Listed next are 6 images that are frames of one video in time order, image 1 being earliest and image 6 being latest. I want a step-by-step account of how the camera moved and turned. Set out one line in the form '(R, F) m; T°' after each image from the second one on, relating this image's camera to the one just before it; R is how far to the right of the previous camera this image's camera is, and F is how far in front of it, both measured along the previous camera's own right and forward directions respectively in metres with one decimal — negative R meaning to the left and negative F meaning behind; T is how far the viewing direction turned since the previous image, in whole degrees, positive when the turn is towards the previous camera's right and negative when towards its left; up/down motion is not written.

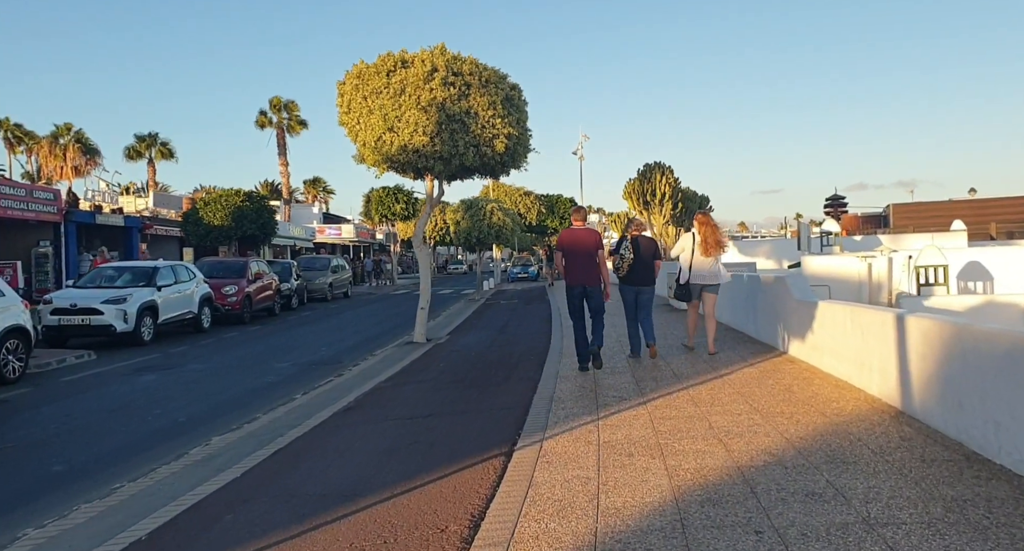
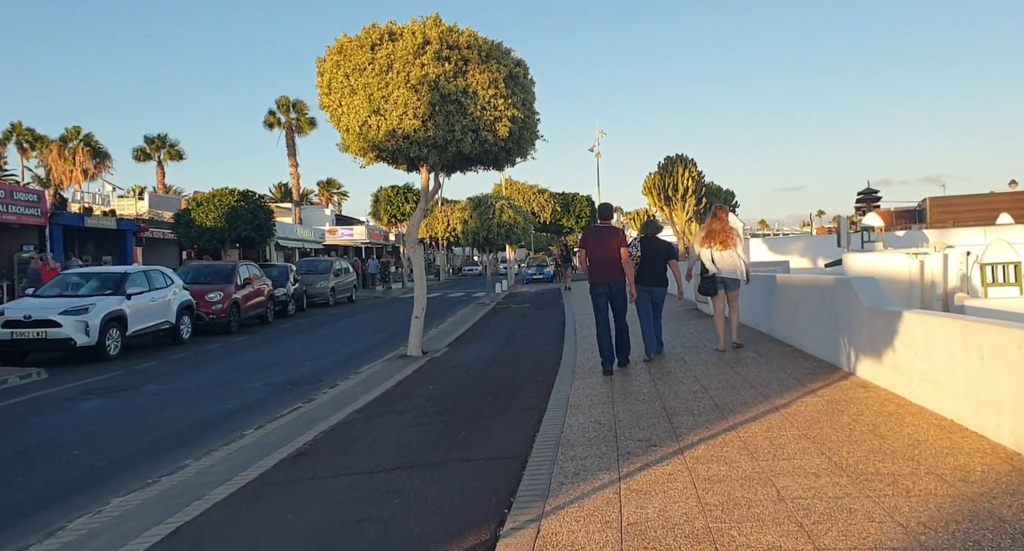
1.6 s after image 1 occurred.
(+0.2, +1.6) m; -2°
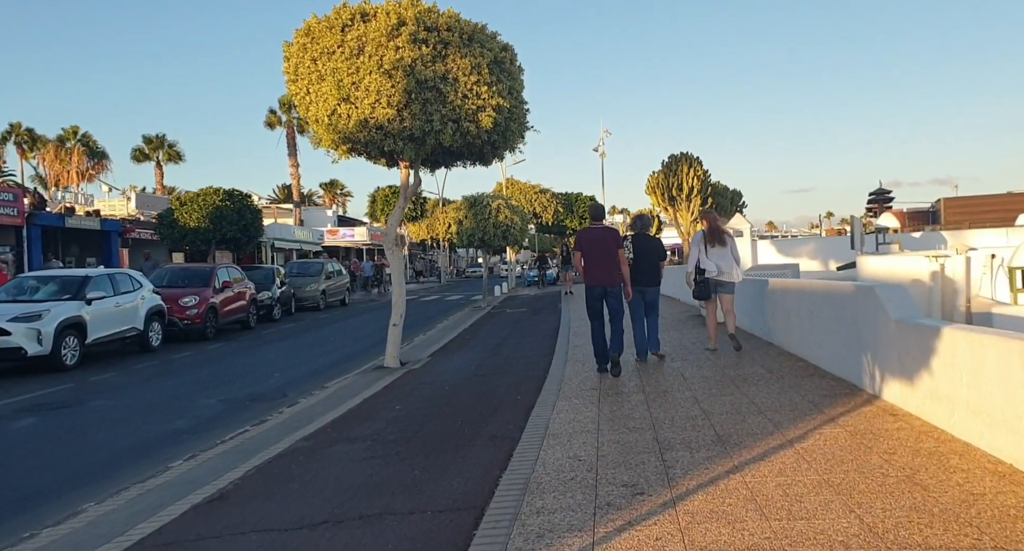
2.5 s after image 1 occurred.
(+0.3, +0.9) m; -1°
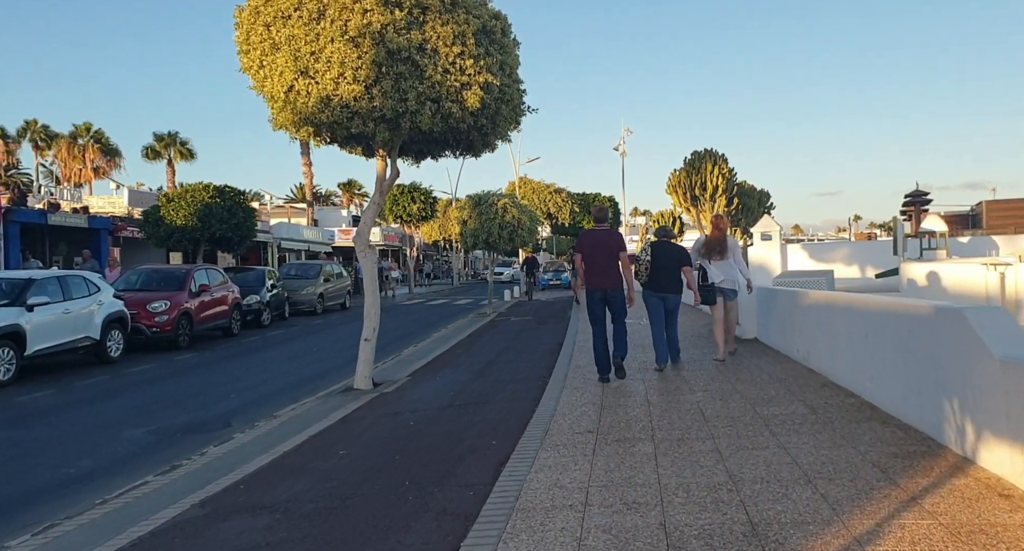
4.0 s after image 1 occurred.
(+0.4, +1.5) m; -2°
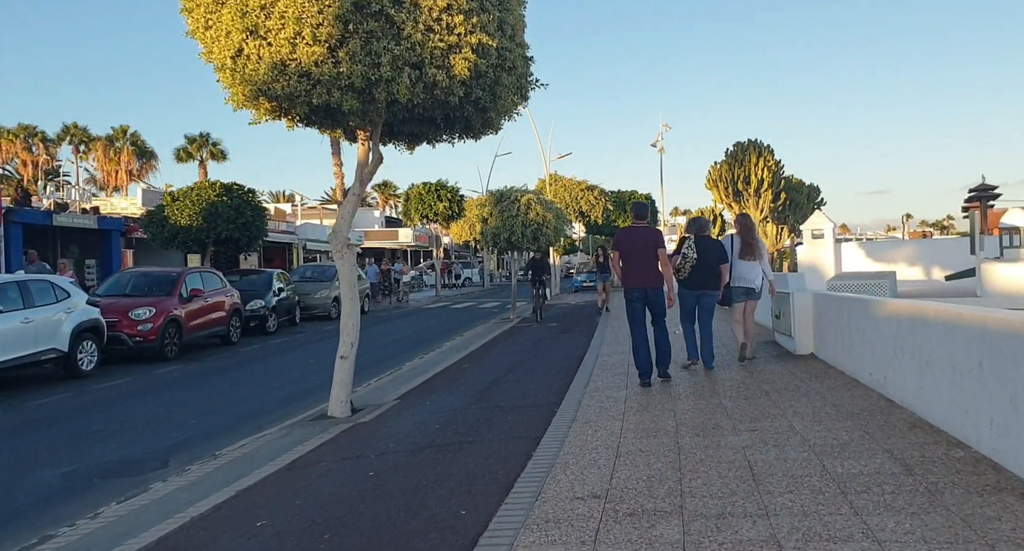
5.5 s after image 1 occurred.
(+0.4, +1.5) m; -3°
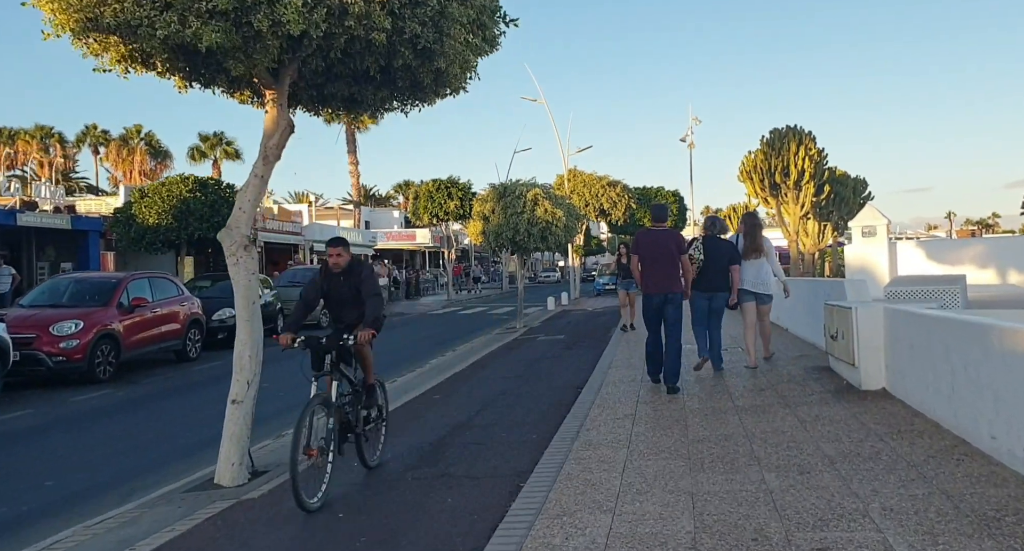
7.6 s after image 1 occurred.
(+0.6, +2.2) m; -2°
